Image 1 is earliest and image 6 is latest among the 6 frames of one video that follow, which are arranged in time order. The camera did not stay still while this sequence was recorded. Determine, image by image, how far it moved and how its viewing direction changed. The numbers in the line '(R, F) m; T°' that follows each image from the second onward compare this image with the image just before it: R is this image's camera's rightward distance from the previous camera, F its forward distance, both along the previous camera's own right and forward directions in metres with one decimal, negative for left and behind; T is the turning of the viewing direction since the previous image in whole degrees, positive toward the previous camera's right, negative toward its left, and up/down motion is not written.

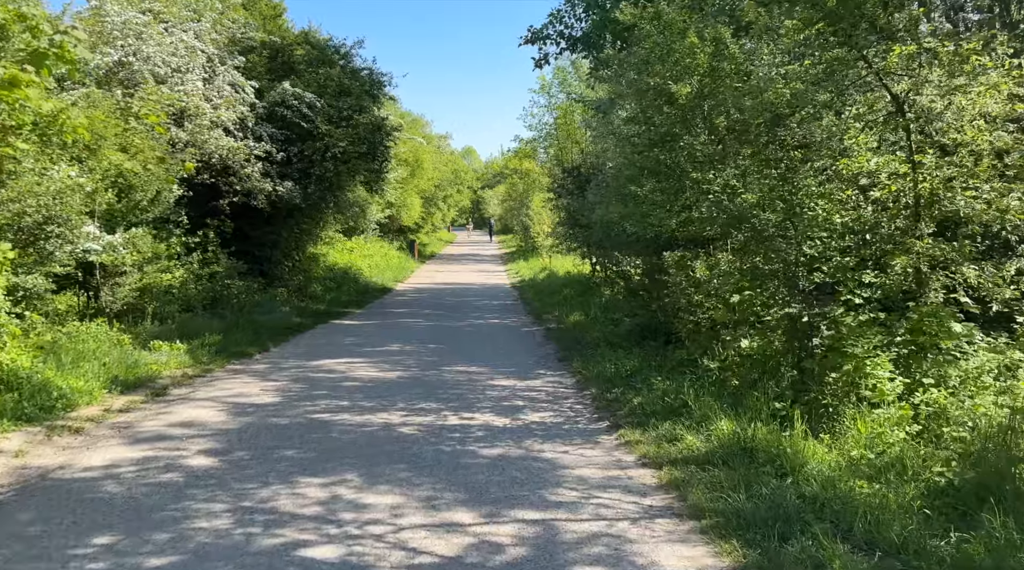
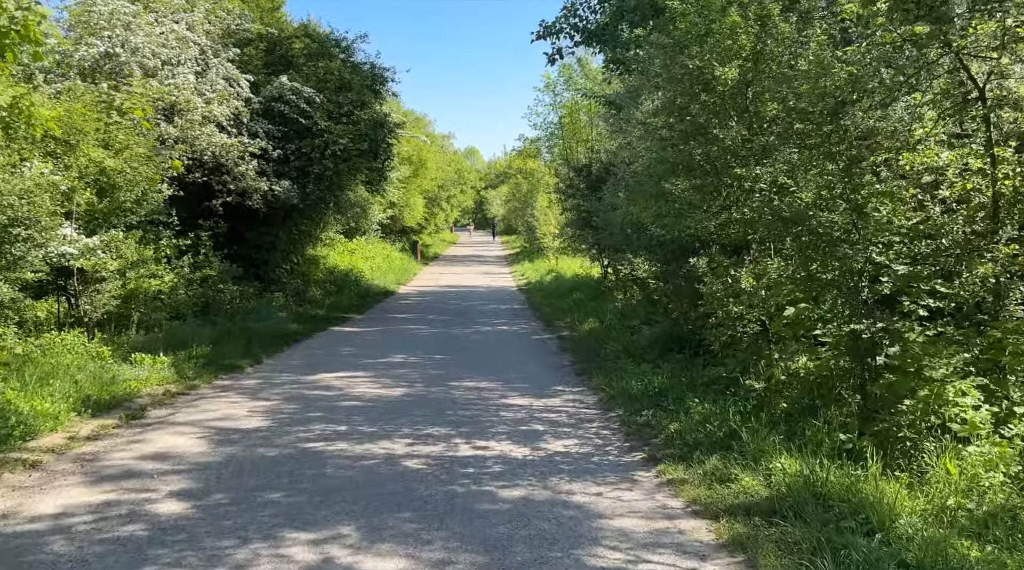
(-0.1, +1.1) m; 0°
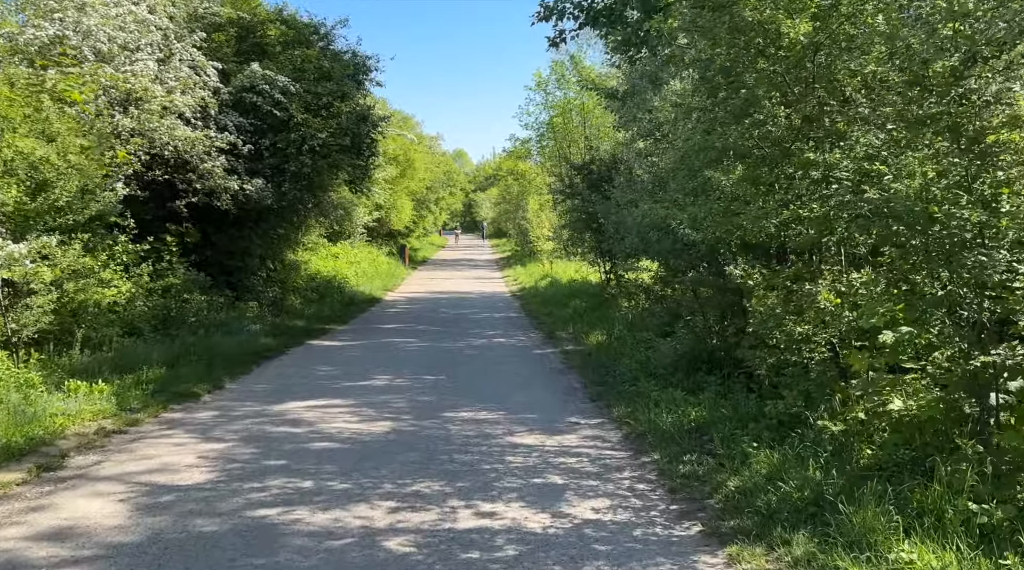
(-0.2, +1.8) m; +1°
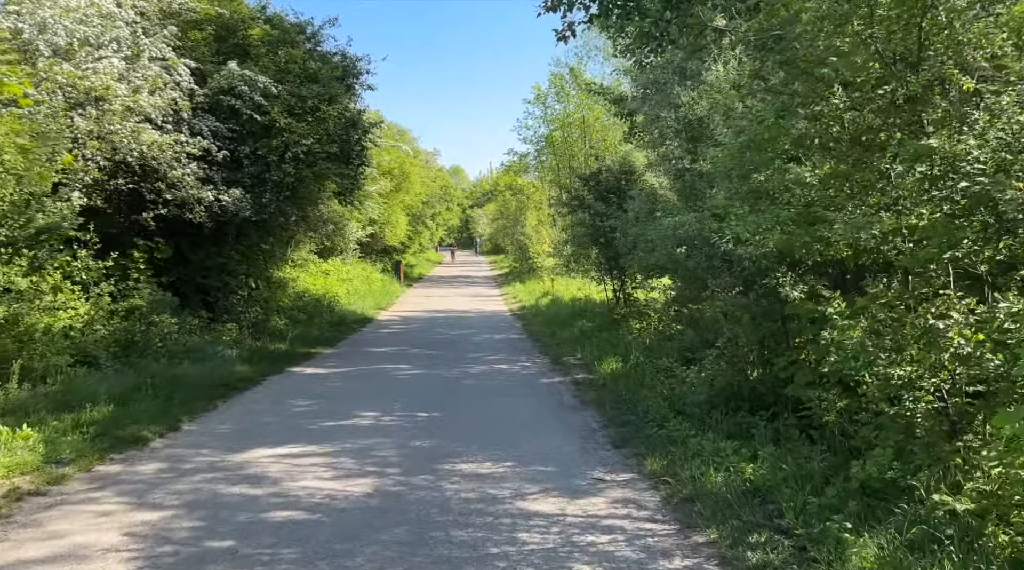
(-0.1, +1.7) m; 0°
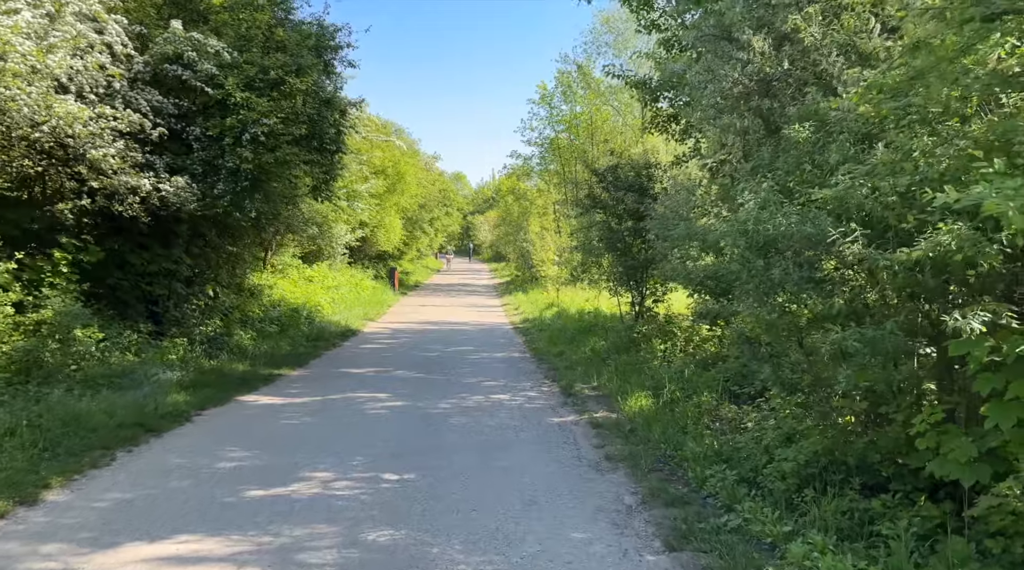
(0.0, +3.0) m; 0°
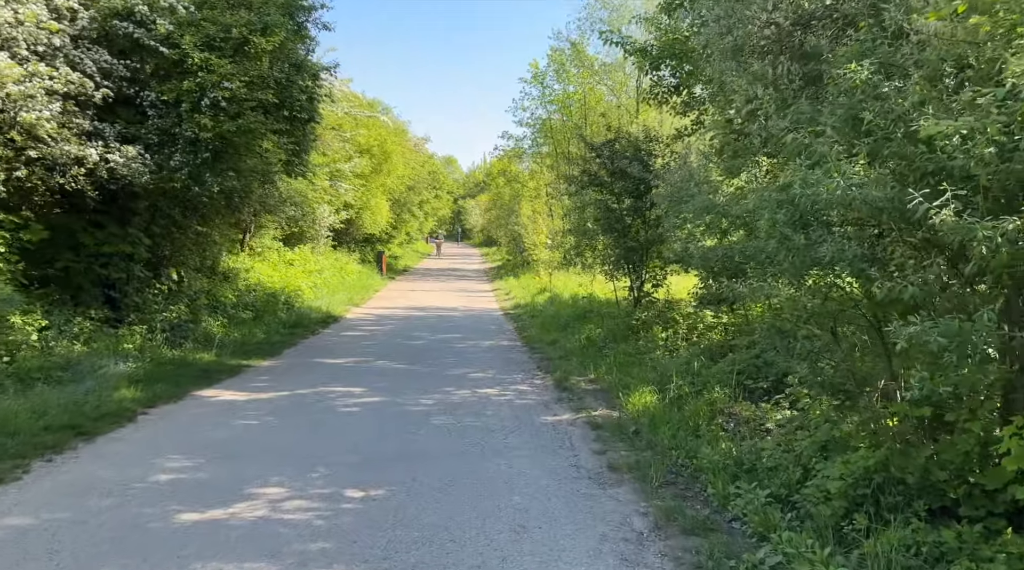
(0.0, +1.3) m; 0°
